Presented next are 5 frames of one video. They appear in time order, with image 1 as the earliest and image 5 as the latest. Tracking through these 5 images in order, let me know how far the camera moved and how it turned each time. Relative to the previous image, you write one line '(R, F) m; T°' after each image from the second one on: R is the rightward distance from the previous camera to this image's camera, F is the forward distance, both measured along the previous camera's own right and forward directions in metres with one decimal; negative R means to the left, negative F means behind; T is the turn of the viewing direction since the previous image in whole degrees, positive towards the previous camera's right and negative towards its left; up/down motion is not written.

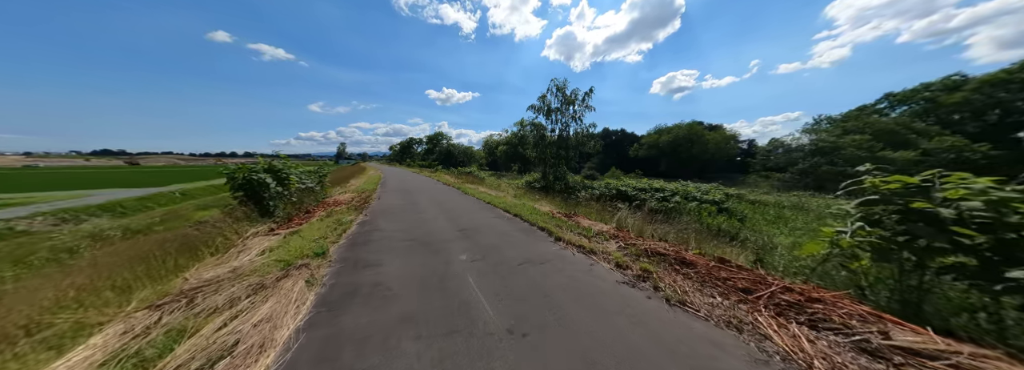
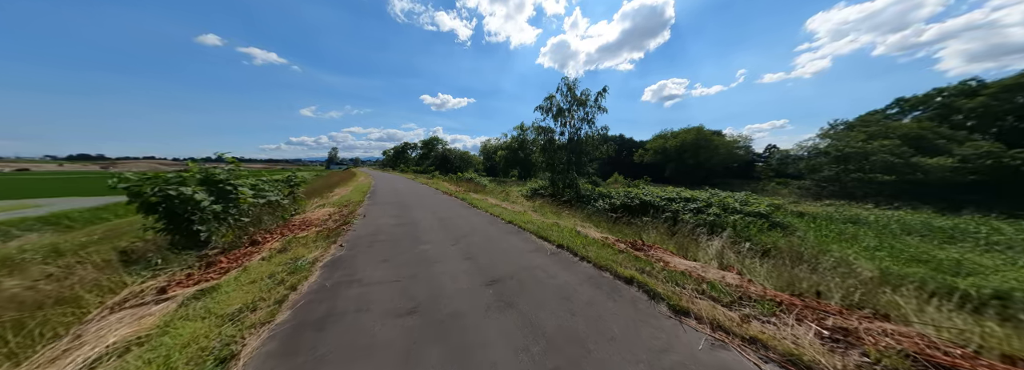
(-1.1, +2.3) m; +1°
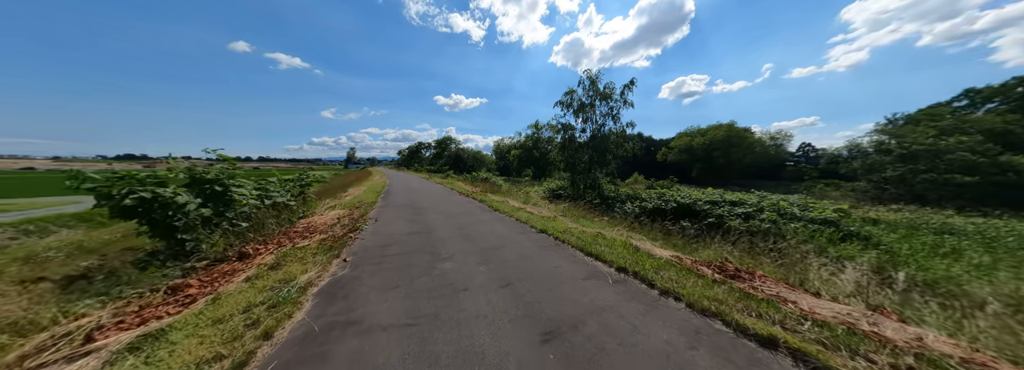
(-0.6, +1.1) m; -3°
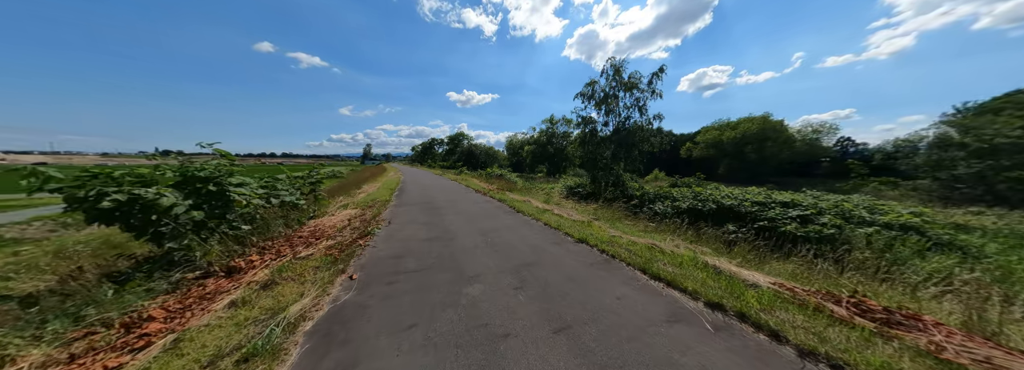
(-0.5, +0.9) m; -3°
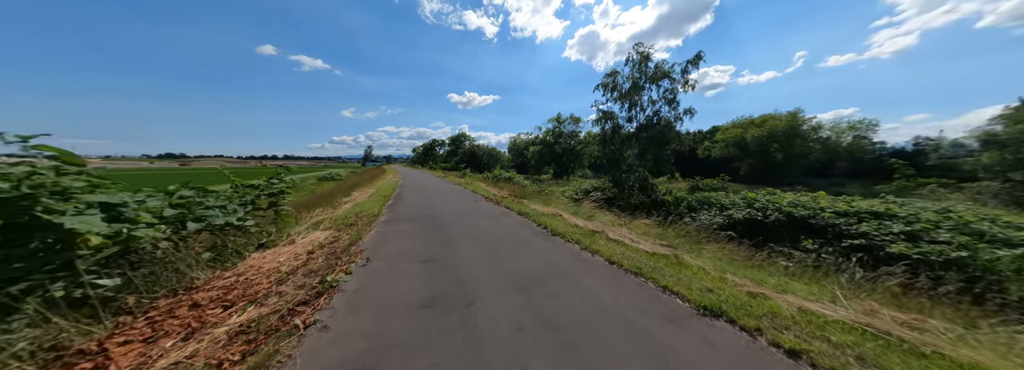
(-0.8, +2.3) m; 0°
